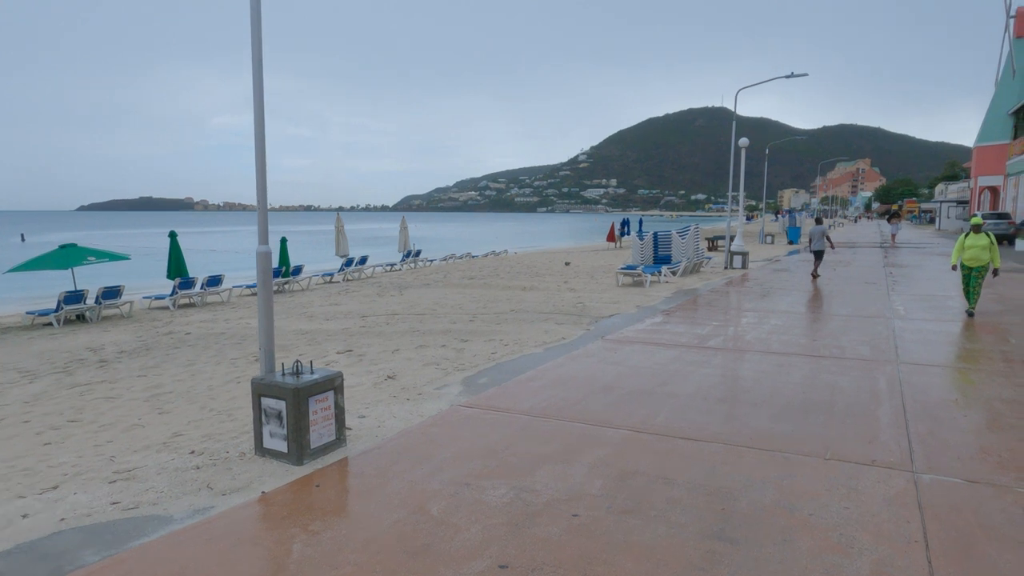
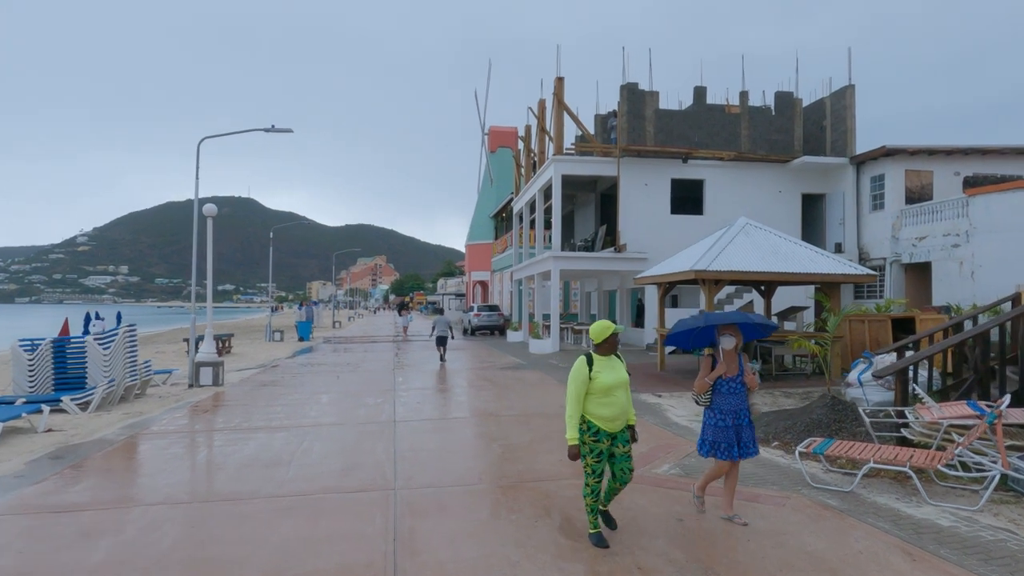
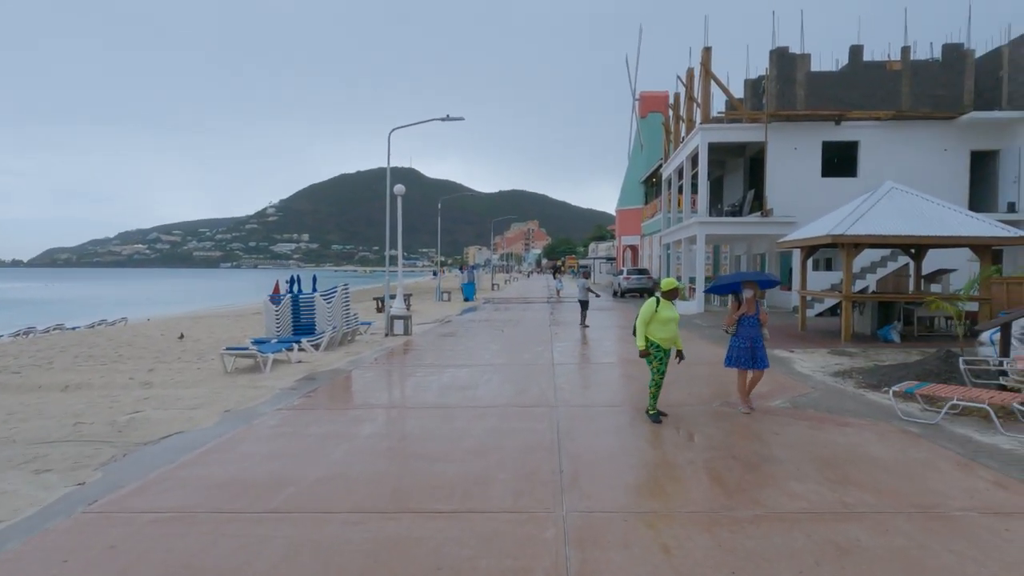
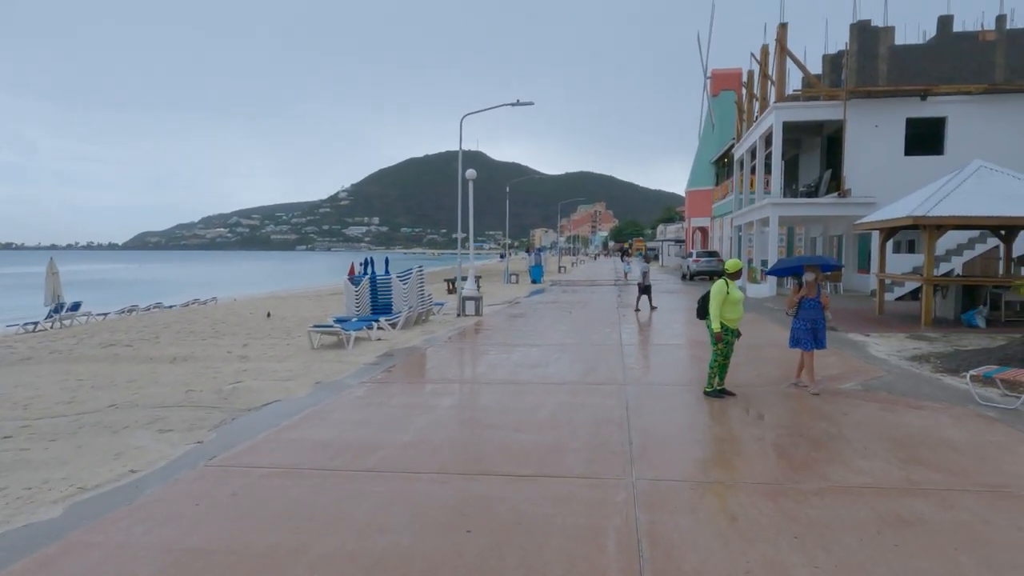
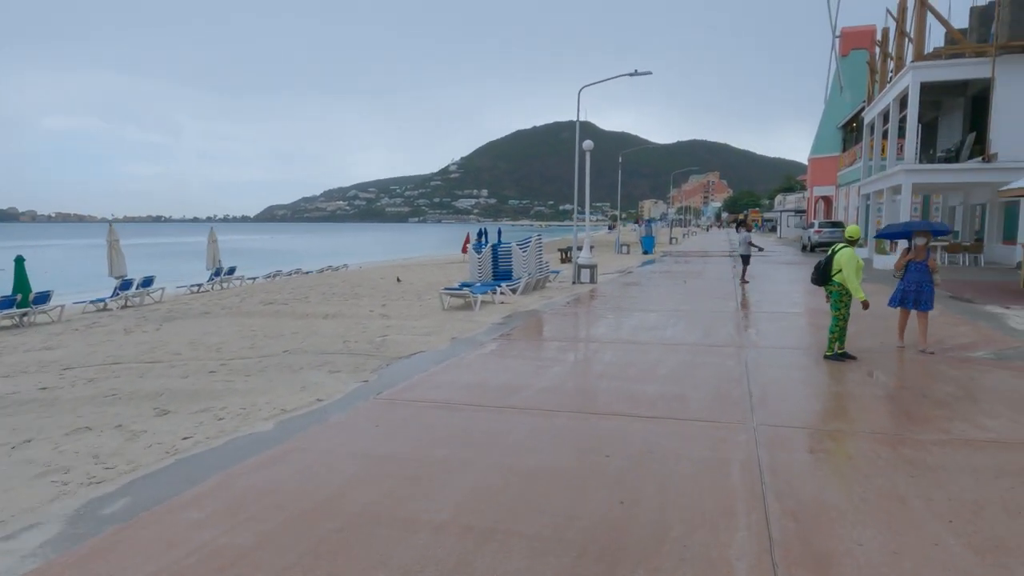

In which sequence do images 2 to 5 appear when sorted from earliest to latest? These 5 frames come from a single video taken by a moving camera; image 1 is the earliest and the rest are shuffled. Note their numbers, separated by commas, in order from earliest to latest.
5, 4, 3, 2
